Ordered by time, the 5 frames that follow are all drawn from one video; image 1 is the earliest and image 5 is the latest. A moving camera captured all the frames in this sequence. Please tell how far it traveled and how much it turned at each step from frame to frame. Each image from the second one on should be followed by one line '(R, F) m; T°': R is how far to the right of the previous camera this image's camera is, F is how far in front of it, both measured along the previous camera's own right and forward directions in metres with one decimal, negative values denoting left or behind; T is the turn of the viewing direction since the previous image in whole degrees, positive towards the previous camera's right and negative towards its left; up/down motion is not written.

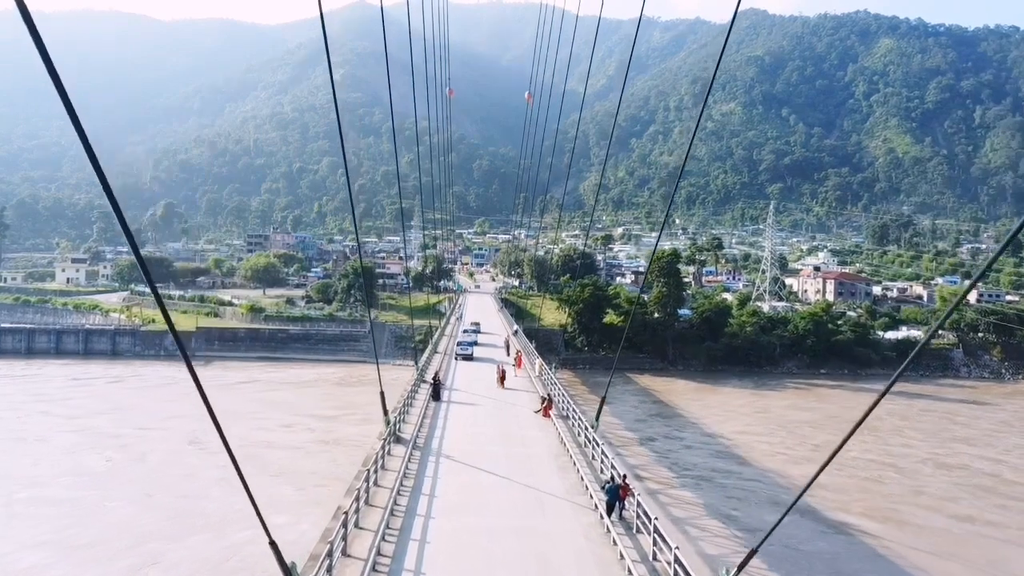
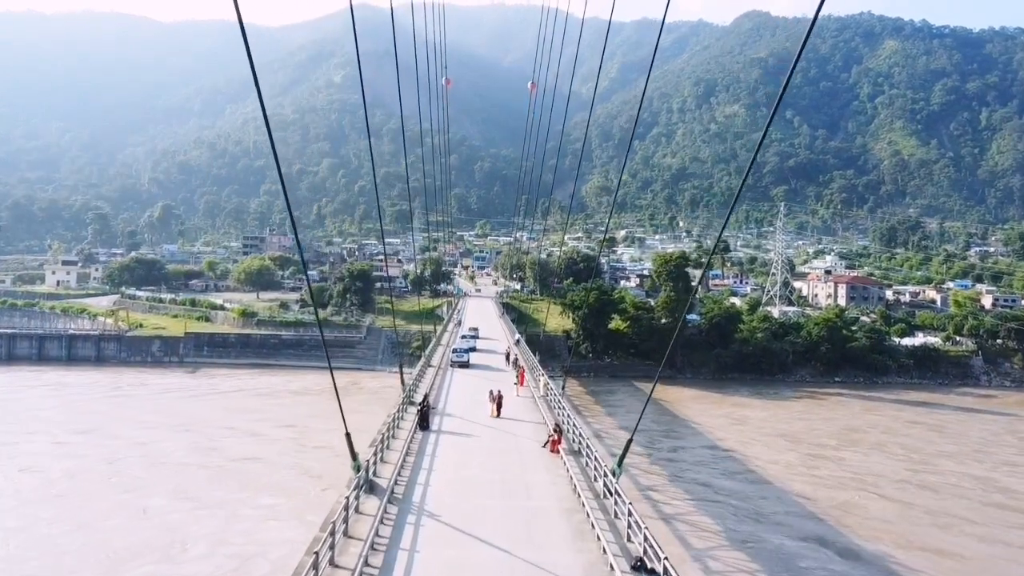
(0.0, +1.5) m; 0°
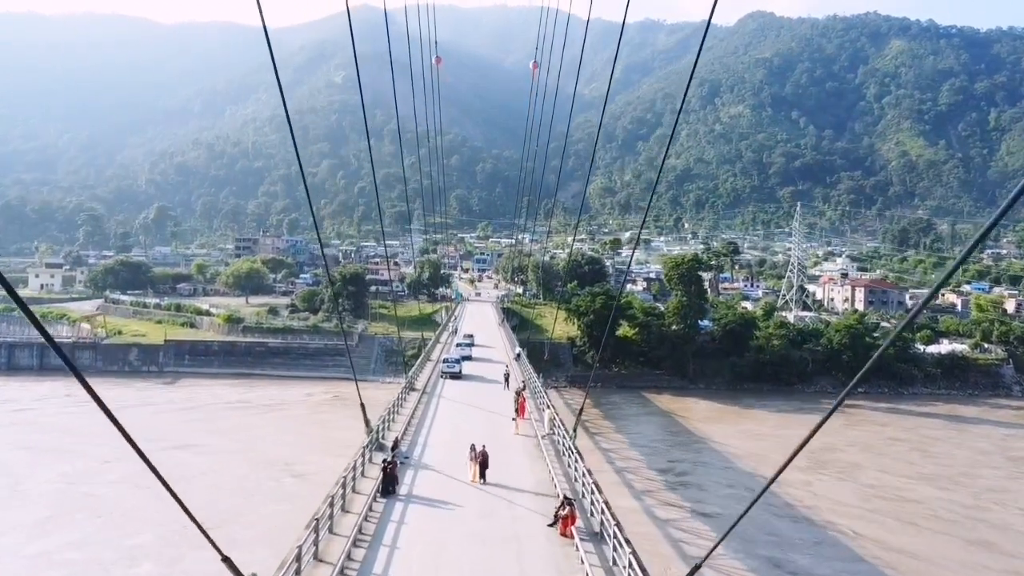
(+0.1, +2.2) m; 0°
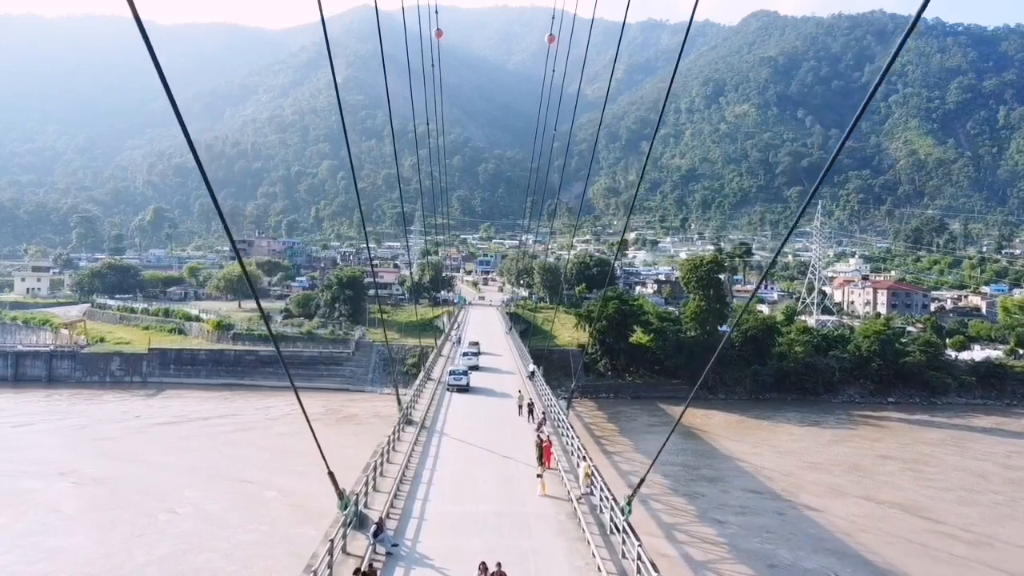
(-0.2, +2.1) m; 0°
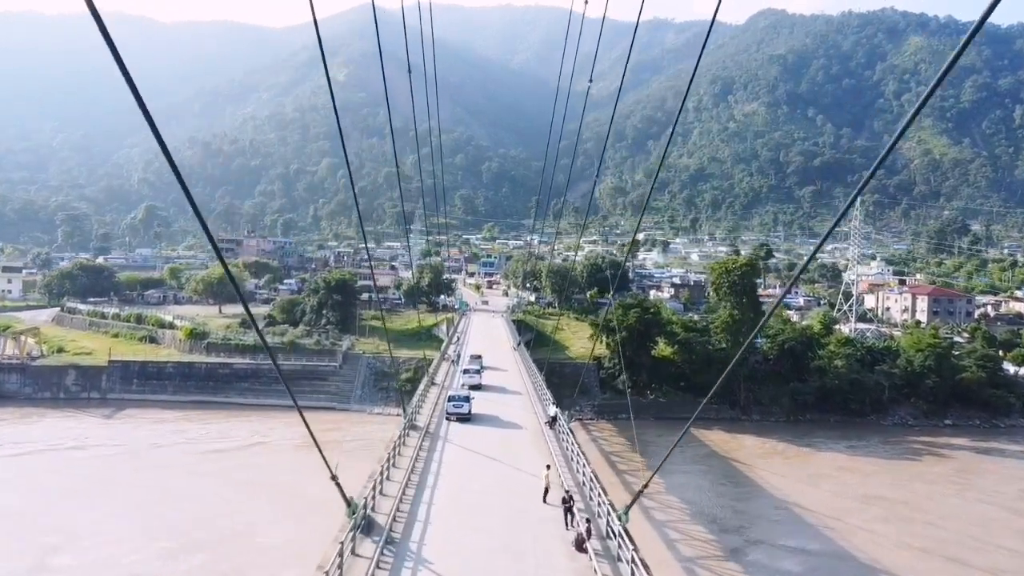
(-0.1, +3.6) m; 0°
